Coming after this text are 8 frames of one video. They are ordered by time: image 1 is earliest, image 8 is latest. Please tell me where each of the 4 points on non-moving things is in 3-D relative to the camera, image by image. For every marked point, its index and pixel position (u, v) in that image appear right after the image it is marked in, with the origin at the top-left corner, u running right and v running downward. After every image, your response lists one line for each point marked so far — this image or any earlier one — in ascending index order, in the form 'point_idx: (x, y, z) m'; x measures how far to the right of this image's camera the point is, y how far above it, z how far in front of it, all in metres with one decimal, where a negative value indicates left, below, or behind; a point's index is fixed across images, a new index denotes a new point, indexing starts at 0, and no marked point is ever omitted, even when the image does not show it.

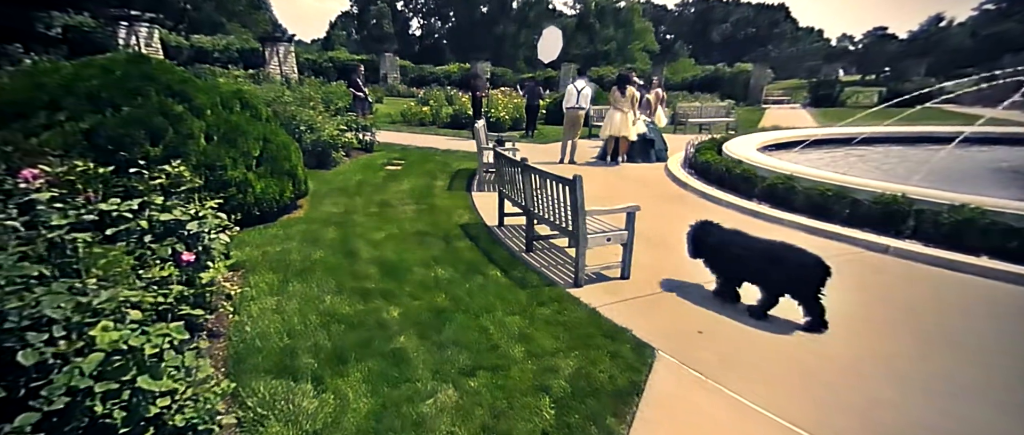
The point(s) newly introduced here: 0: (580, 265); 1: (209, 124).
0: (+0.4, -0.3, +2.7) m
1: (-2.3, +0.7, +3.7) m
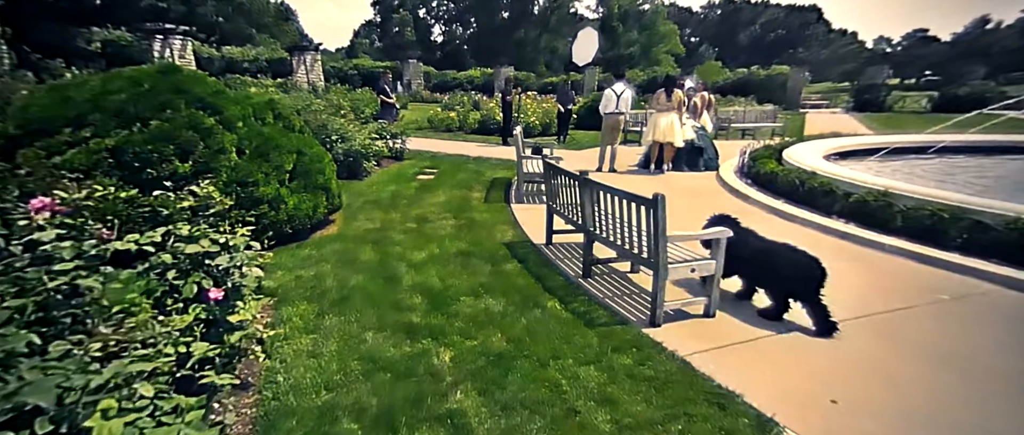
0: (+0.7, -0.4, +2.4) m
1: (-1.9, +0.5, +3.4) m
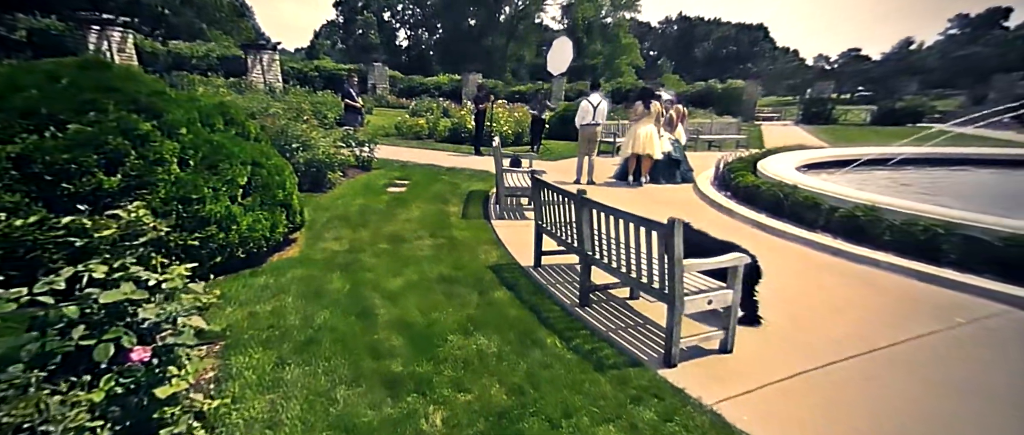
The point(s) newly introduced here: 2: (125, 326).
0: (+0.7, -0.5, +2.1) m
1: (-2.0, +0.4, +3.0) m
2: (-1.2, -0.3, +1.5) m
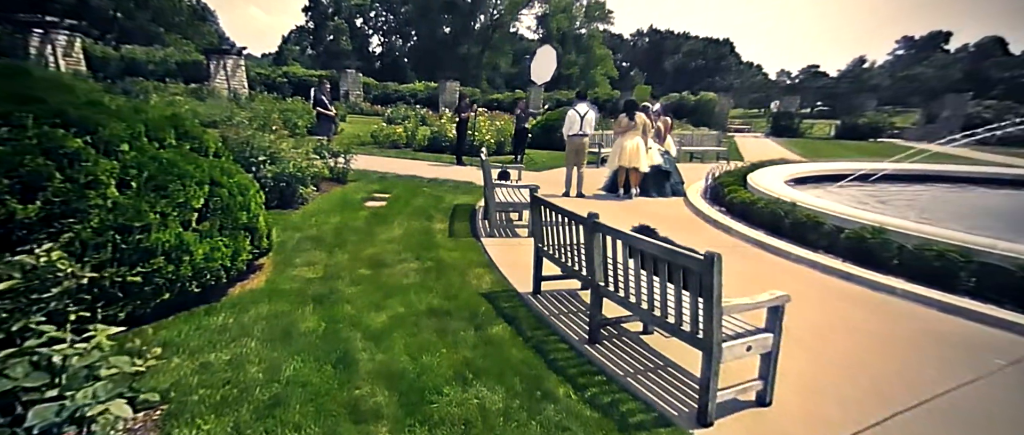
0: (+0.7, -0.6, +1.8) m
1: (-2.0, +0.3, +2.6) m
2: (-1.2, -0.4, +1.1) m
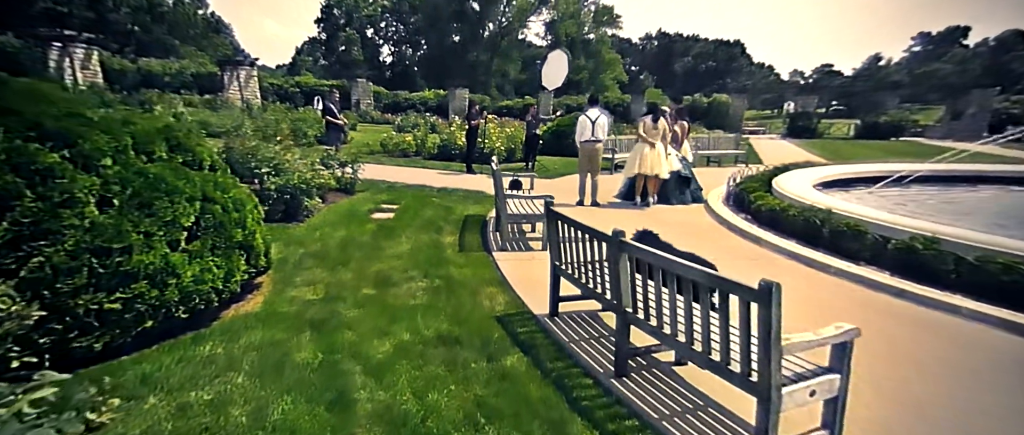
0: (+0.8, -0.7, +1.6) m
1: (-1.9, +0.2, +2.4) m
2: (-1.1, -0.5, +0.9) m
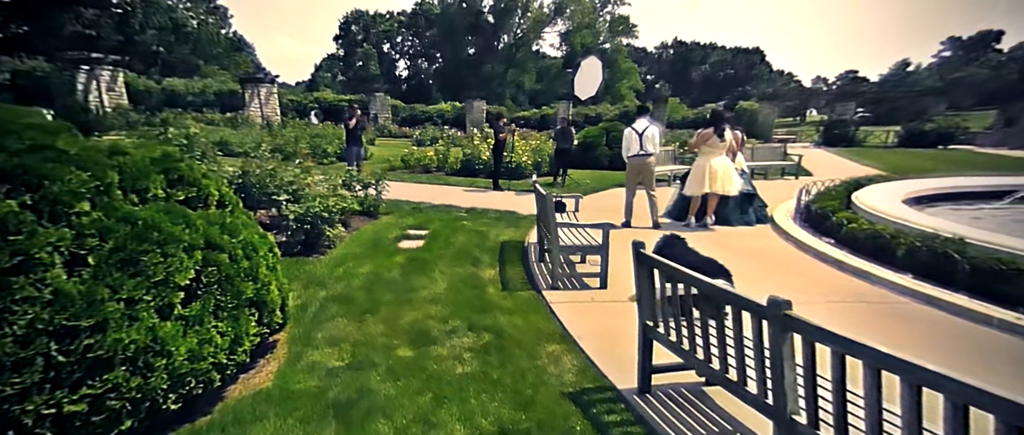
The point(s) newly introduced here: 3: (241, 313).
0: (+1.1, -0.9, +1.0) m
1: (-1.6, 0.0, +1.9) m
2: (-0.9, -0.7, +0.4) m
3: (-1.4, -0.4, +2.5) m
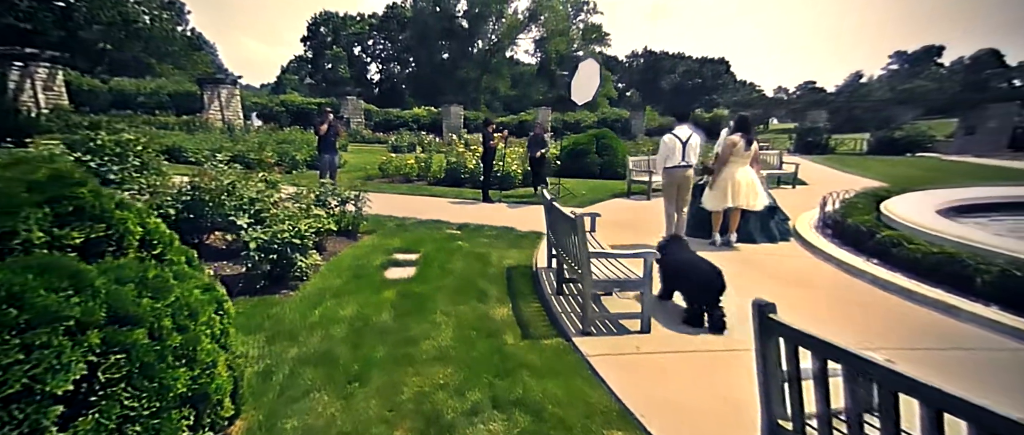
0: (+1.3, -1.0, +0.4) m
1: (-1.4, -0.2, +1.2) m
2: (-0.6, -0.8, -0.3) m
3: (-1.3, -0.6, +1.8) m
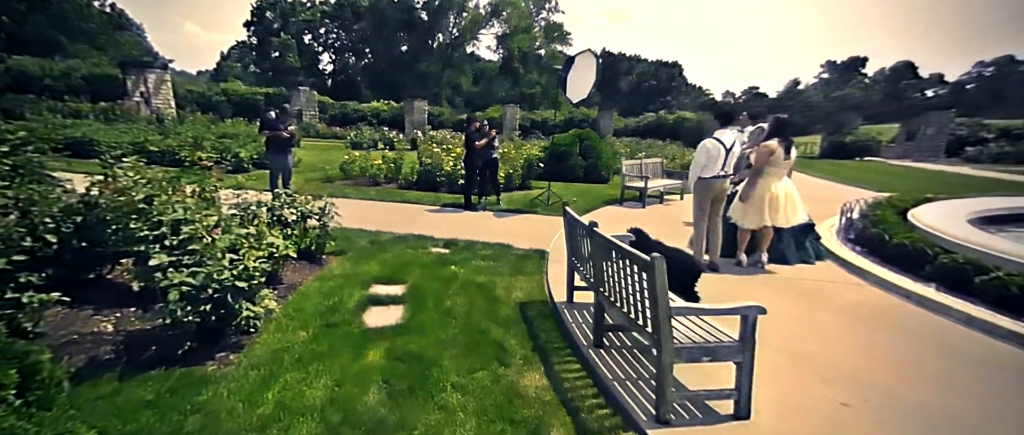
0: (+1.7, -1.2, -0.3) m
1: (-1.1, -0.3, +0.3) m
2: (-0.1, -1.0, -1.1) m
3: (-1.0, -0.8, +0.9) m
